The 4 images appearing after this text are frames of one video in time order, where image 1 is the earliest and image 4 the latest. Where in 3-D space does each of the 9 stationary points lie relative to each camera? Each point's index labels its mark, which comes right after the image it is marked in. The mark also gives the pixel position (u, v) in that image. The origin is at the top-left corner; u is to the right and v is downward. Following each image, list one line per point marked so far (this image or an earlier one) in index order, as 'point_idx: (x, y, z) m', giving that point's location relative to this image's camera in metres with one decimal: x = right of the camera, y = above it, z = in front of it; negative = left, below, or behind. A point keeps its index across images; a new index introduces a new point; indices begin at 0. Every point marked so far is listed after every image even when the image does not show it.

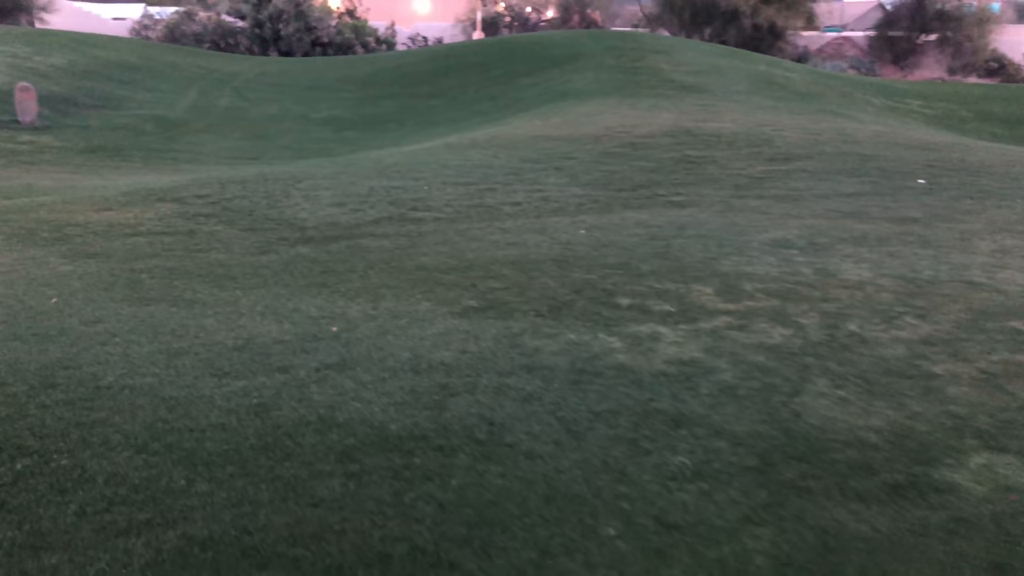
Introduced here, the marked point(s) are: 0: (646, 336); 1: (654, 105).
0: (+0.6, -0.2, +3.9) m
1: (+2.5, +3.2, +14.7) m
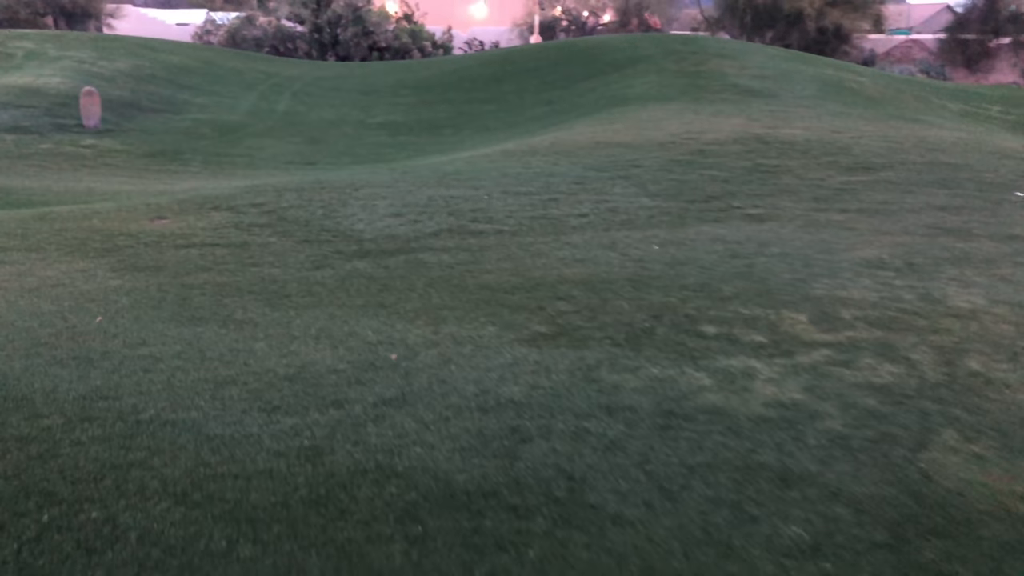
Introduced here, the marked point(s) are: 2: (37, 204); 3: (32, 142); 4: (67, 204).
0: (+0.9, -0.4, +3.5) m
1: (+3.5, +3.0, +14.2) m
2: (-5.4, +0.9, +9.6) m
3: (-9.7, +2.9, +17.2) m
4: (-4.8, +0.8, +9.1) m
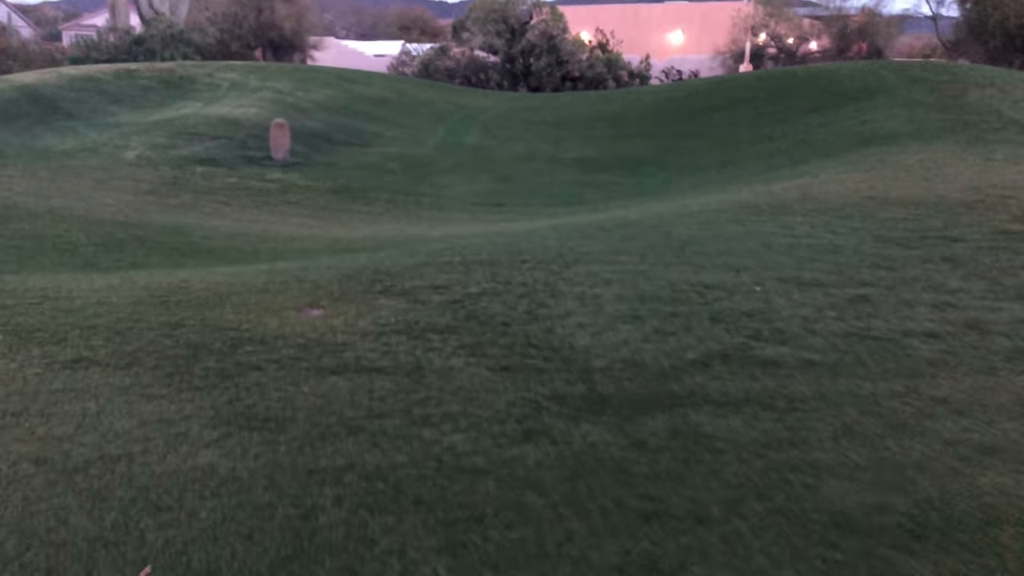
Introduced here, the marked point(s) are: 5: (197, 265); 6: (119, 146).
0: (+1.8, -1.1, +1.1) m
1: (+6.6, +1.7, +11.1) m
2: (-3.1, +0.2, +8.4) m
3: (-5.7, +2.2, +16.7) m
4: (-2.6, +0.2, +7.7) m
5: (-3.3, +0.2, +8.7) m
6: (-8.8, +3.2, +19.0) m
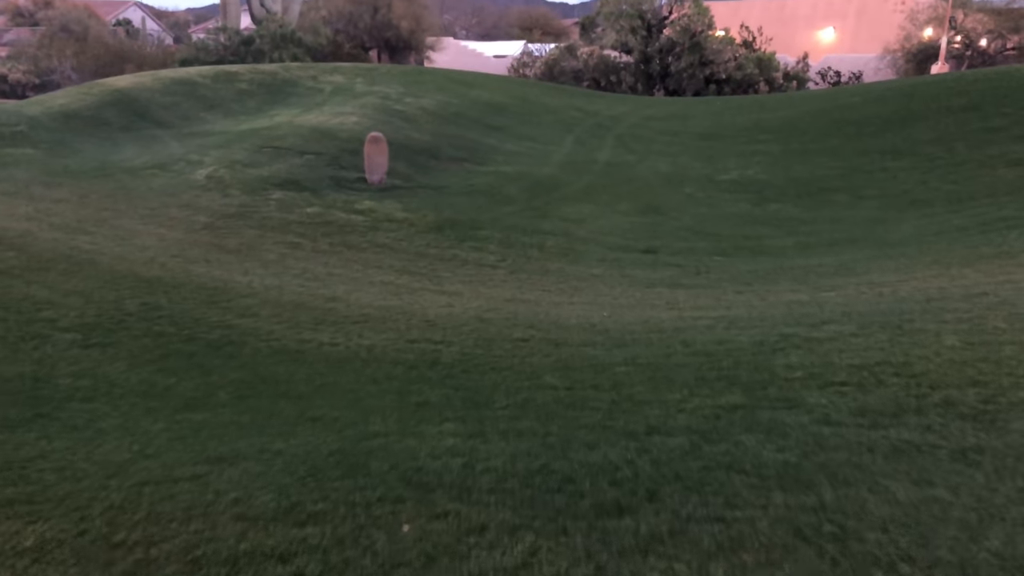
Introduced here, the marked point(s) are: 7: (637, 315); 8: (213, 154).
0: (+1.9, -2.1, -3.0) m
1: (+8.1, +0.5, +6.2) m
2: (-1.9, -0.7, +4.8) m
3: (-3.4, +1.3, +13.4) m
4: (-1.5, -0.8, +4.1) m
5: (-2.0, -0.7, +5.2) m
6: (-6.1, +2.4, +16.2) m
7: (+1.1, -0.2, +7.6) m
8: (-5.9, +2.7, +16.9) m
